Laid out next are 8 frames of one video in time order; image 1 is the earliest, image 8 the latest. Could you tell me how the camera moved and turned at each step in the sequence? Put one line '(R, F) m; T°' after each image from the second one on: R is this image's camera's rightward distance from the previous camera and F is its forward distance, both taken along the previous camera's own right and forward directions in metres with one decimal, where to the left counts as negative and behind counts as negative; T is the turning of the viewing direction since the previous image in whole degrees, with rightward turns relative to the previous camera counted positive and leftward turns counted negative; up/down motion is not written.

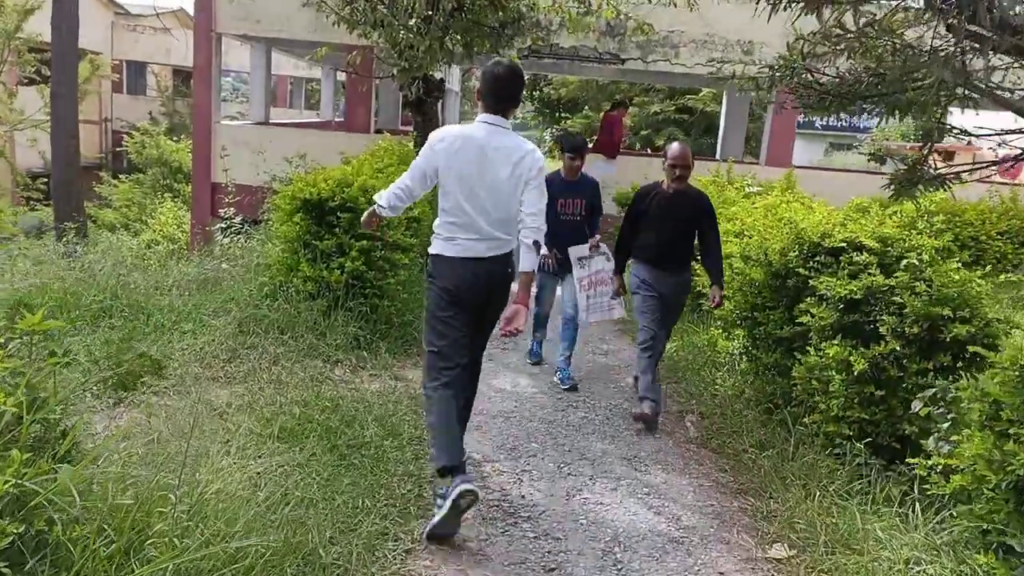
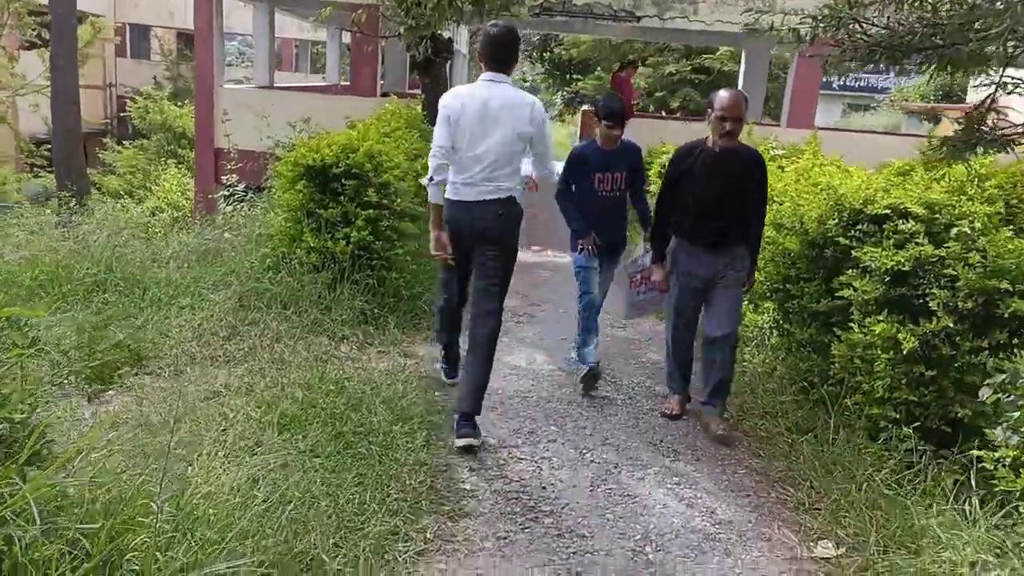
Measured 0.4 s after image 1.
(0.0, +0.3) m; -1°
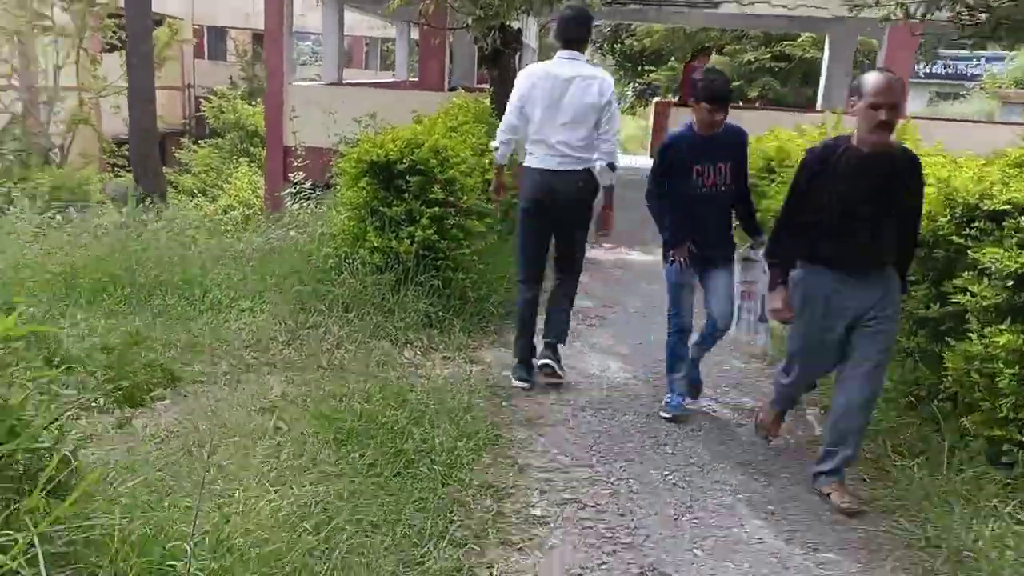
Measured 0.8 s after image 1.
(0.0, +0.3) m; -5°
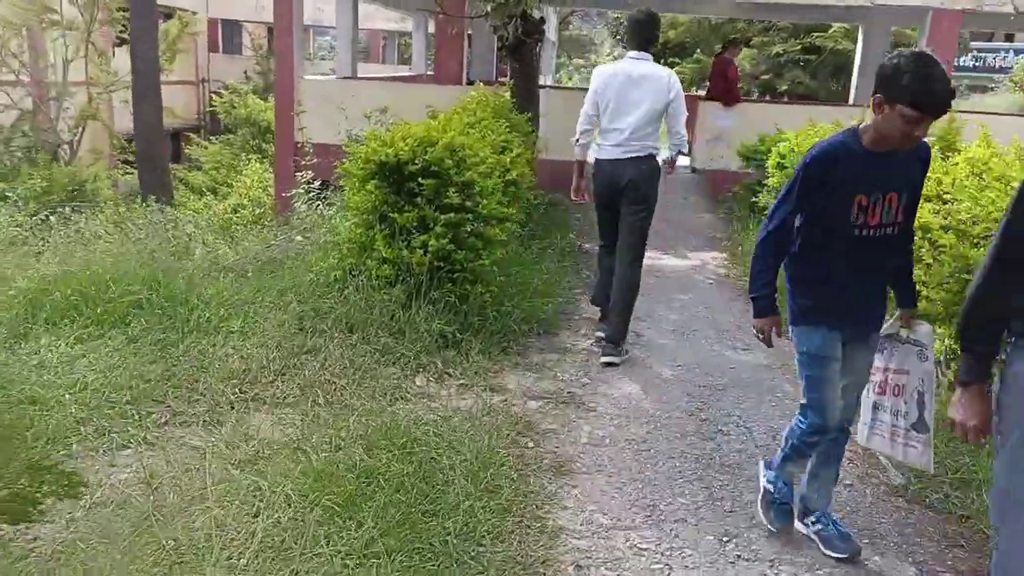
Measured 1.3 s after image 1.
(0.0, +0.6) m; -1°
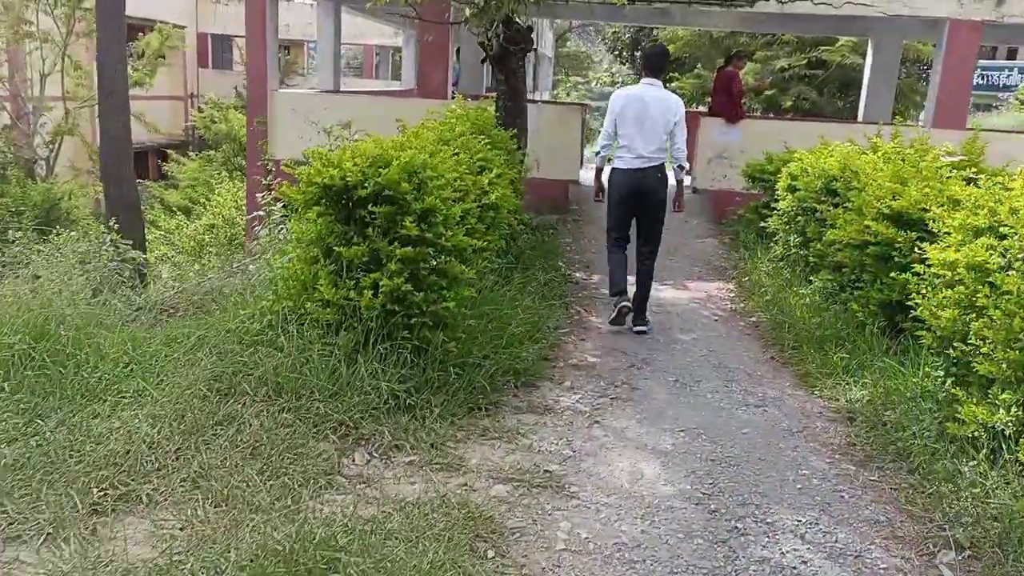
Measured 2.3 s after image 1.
(+0.1, +0.8) m; 0°
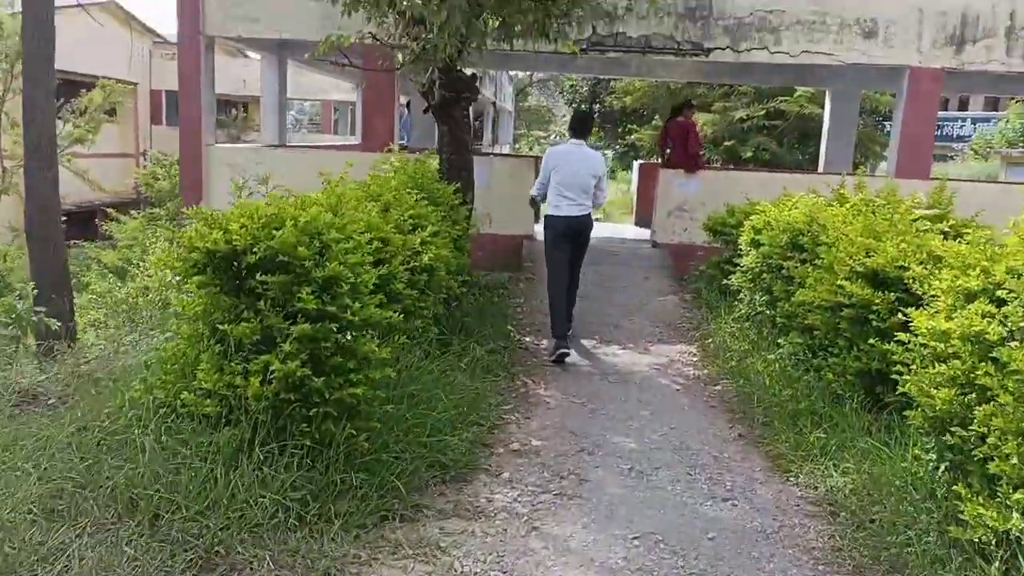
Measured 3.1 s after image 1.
(+0.2, +0.6) m; +2°
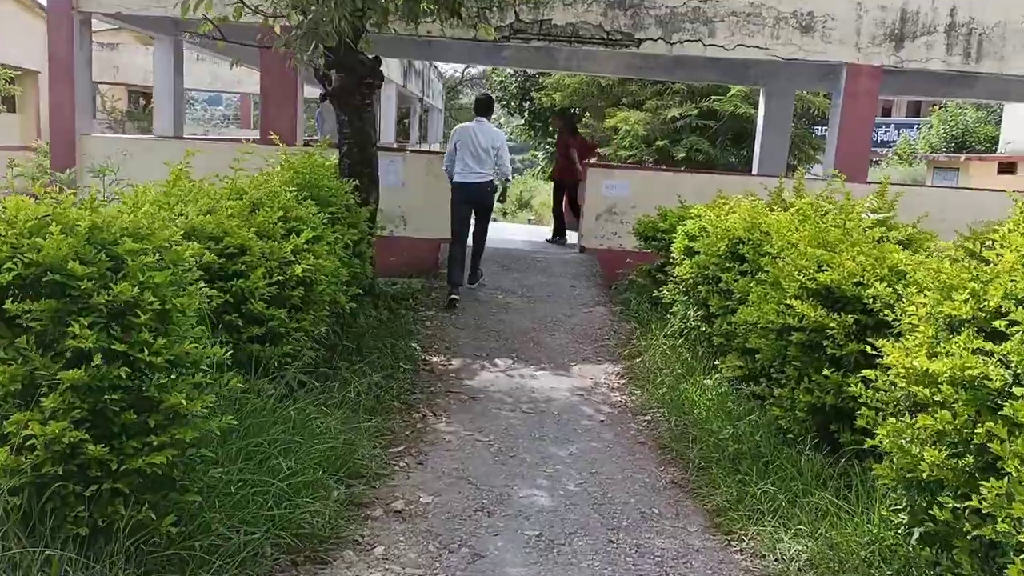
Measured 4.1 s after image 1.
(+0.2, +0.9) m; +4°
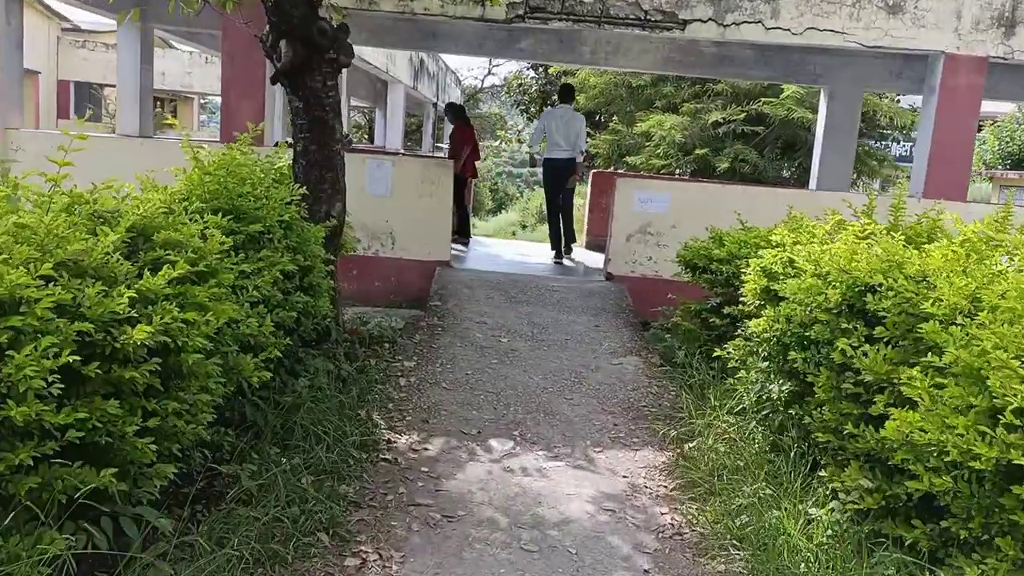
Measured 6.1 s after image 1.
(+0.1, +1.8) m; -1°
